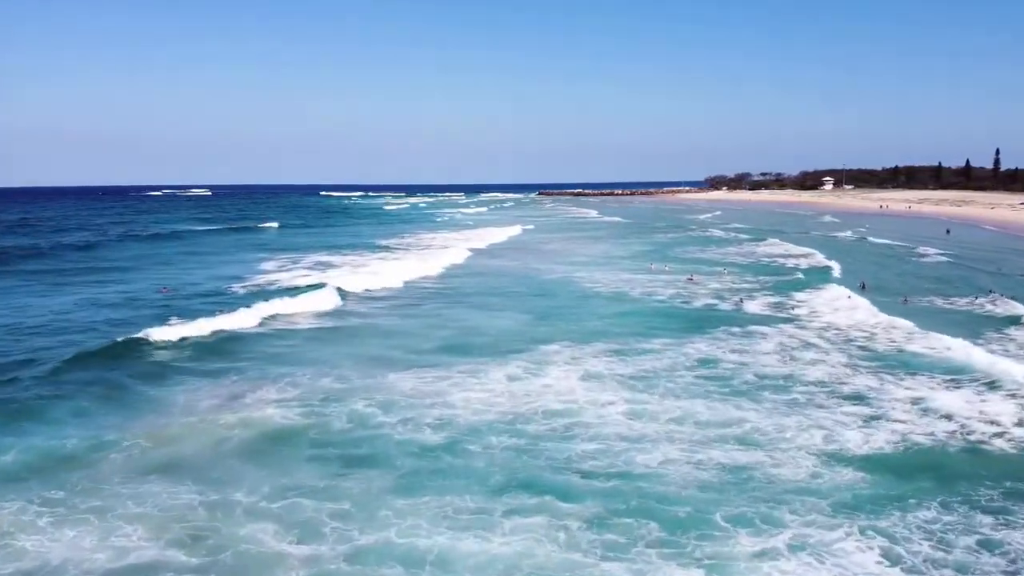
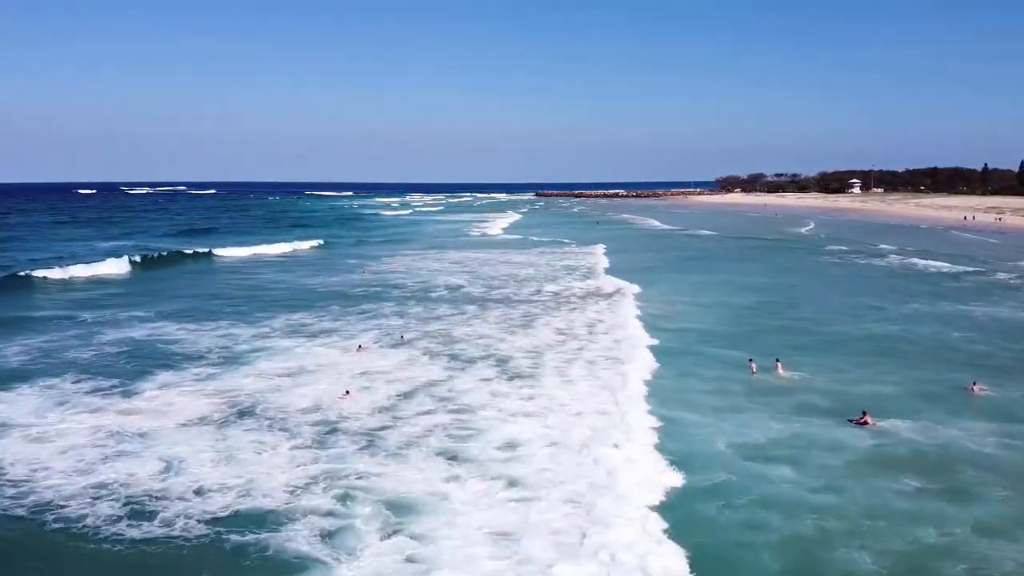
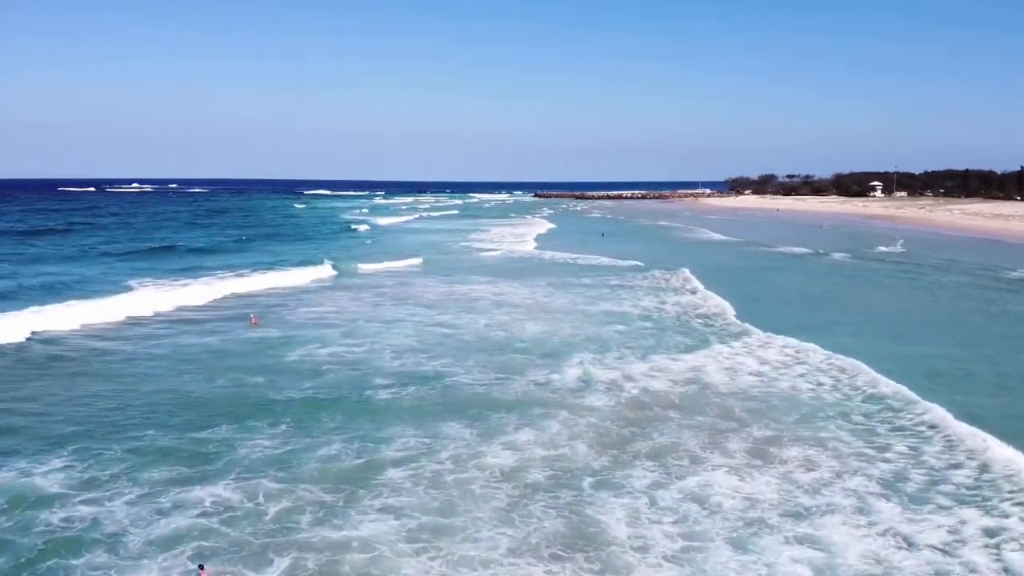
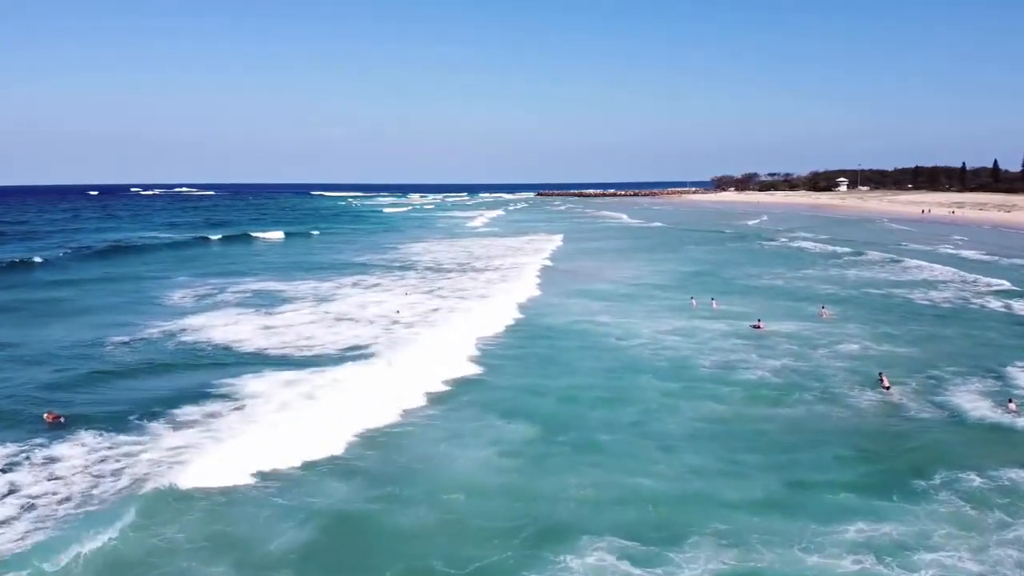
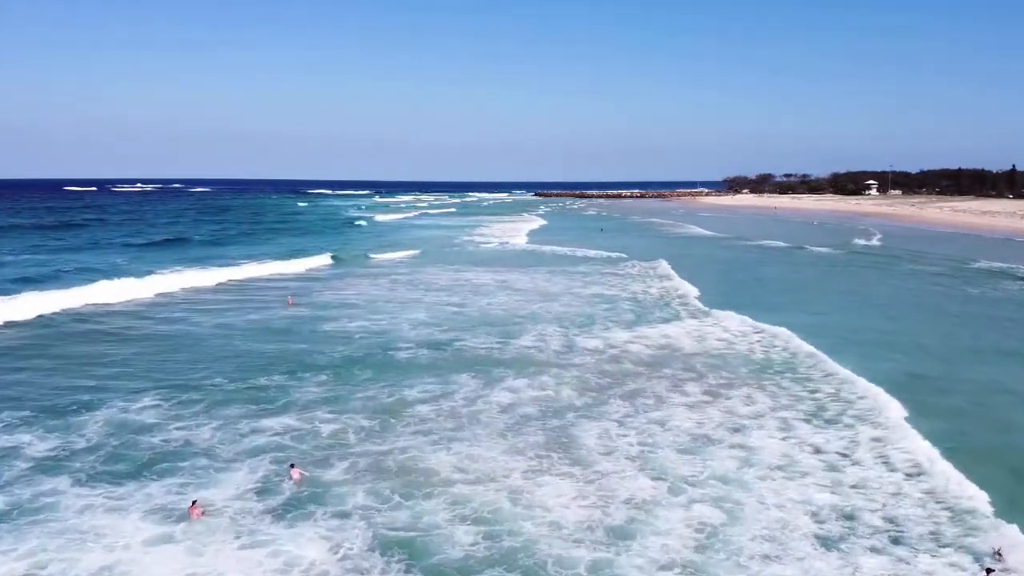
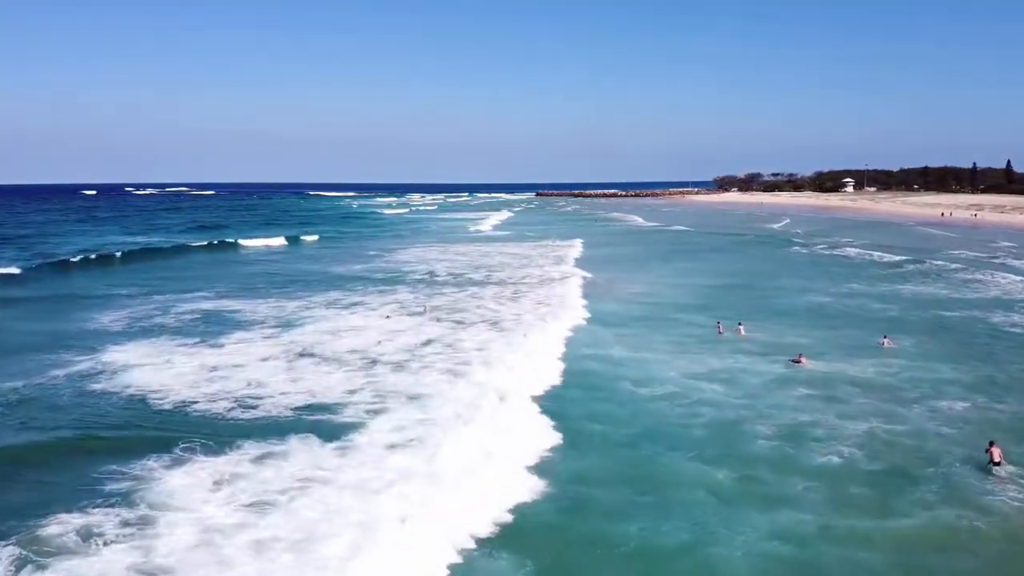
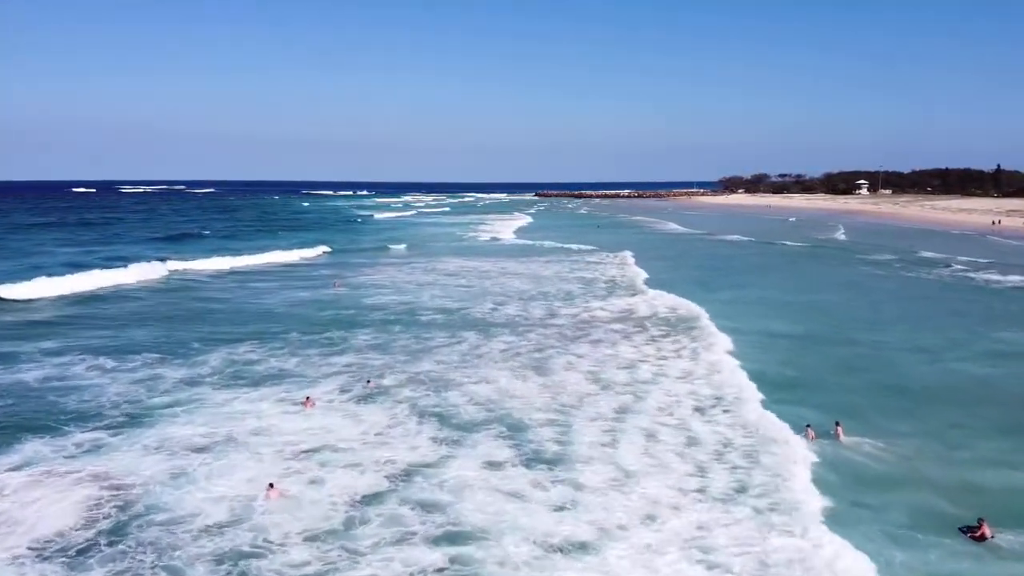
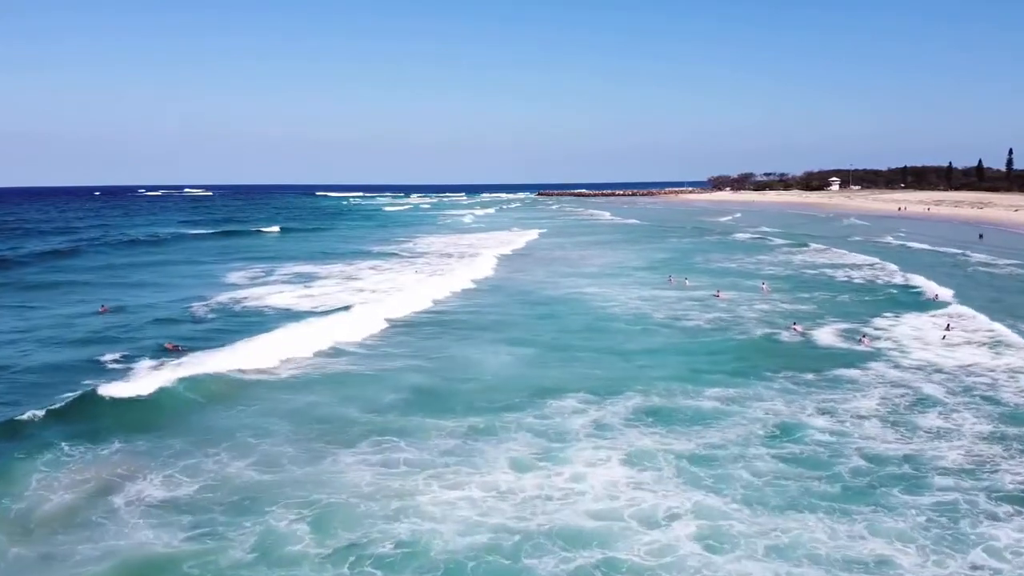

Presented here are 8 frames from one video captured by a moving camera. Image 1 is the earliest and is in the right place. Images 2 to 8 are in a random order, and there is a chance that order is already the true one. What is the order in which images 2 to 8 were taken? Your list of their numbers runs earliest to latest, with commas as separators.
8, 4, 6, 2, 7, 5, 3
